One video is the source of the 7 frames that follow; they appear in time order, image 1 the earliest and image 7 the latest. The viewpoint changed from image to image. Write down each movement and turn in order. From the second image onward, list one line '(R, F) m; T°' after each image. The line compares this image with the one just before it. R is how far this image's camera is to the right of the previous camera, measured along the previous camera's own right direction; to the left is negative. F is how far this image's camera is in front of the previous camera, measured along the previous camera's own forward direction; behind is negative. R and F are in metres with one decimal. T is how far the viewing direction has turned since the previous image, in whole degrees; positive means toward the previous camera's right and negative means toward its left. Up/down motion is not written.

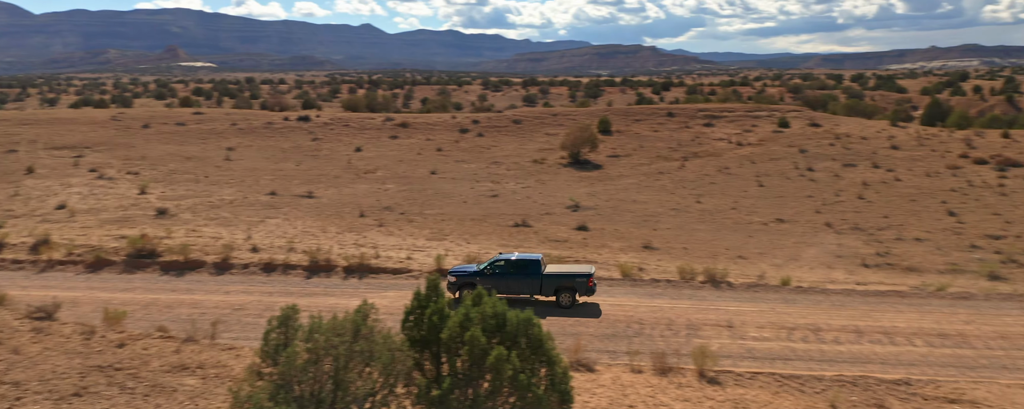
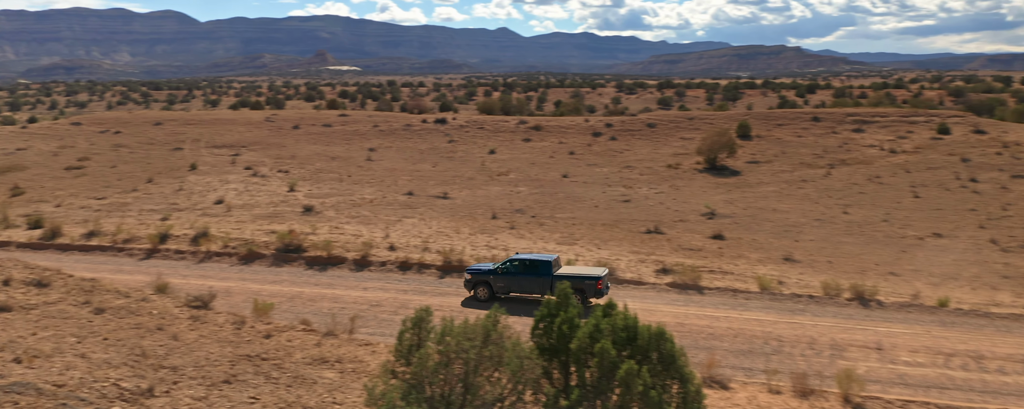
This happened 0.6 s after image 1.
(-0.5, +1.9) m; -13°
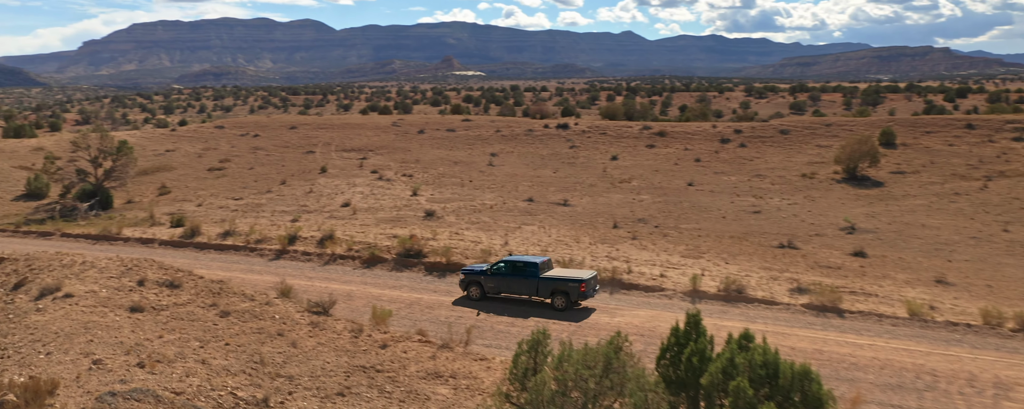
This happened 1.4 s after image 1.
(-0.4, +1.6) m; -11°
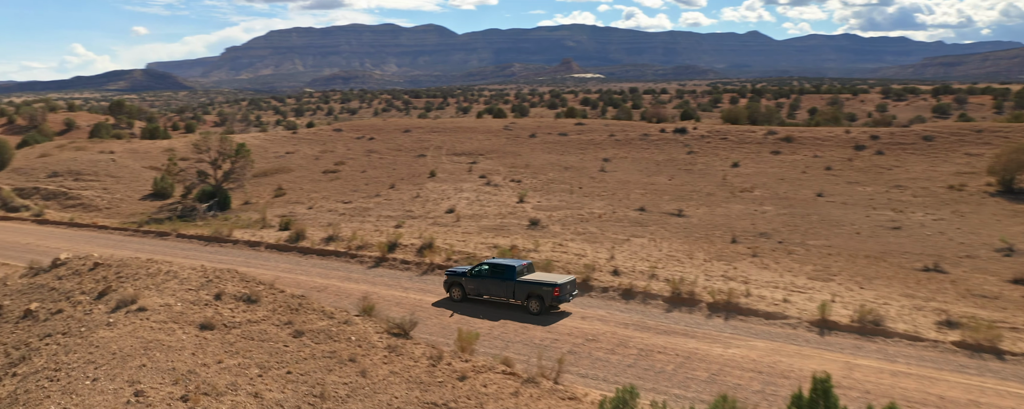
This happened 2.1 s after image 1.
(+0.2, +1.2) m; -11°
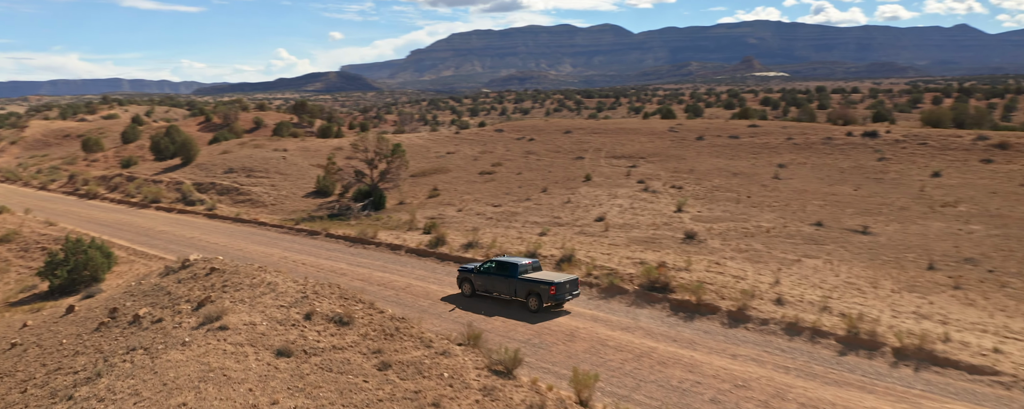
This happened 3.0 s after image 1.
(+0.4, +1.3) m; -15°
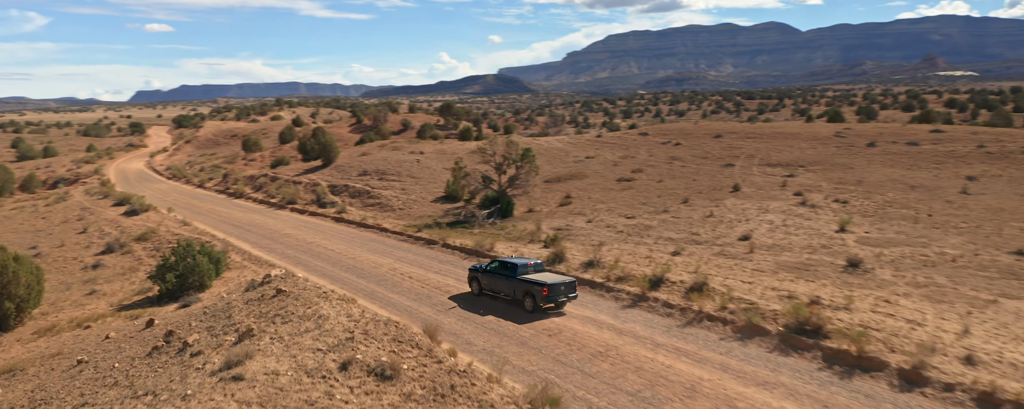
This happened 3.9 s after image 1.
(+0.5, +1.5) m; -13°
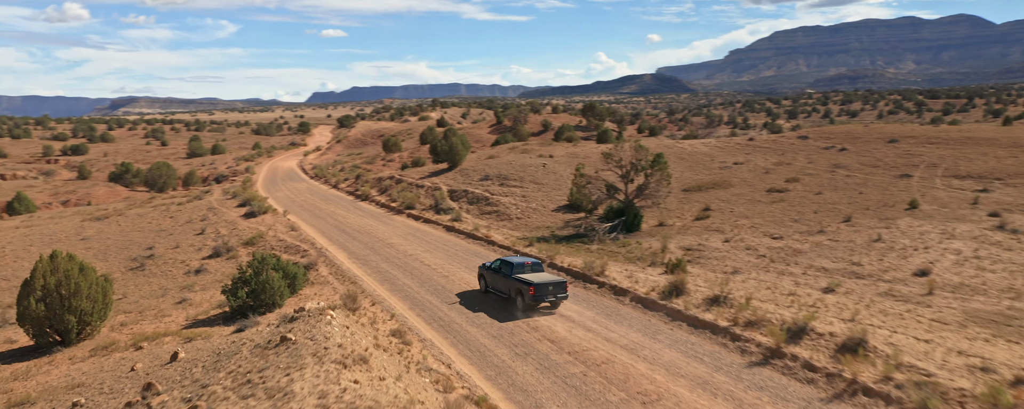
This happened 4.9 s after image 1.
(+0.7, +1.9) m; -13°
